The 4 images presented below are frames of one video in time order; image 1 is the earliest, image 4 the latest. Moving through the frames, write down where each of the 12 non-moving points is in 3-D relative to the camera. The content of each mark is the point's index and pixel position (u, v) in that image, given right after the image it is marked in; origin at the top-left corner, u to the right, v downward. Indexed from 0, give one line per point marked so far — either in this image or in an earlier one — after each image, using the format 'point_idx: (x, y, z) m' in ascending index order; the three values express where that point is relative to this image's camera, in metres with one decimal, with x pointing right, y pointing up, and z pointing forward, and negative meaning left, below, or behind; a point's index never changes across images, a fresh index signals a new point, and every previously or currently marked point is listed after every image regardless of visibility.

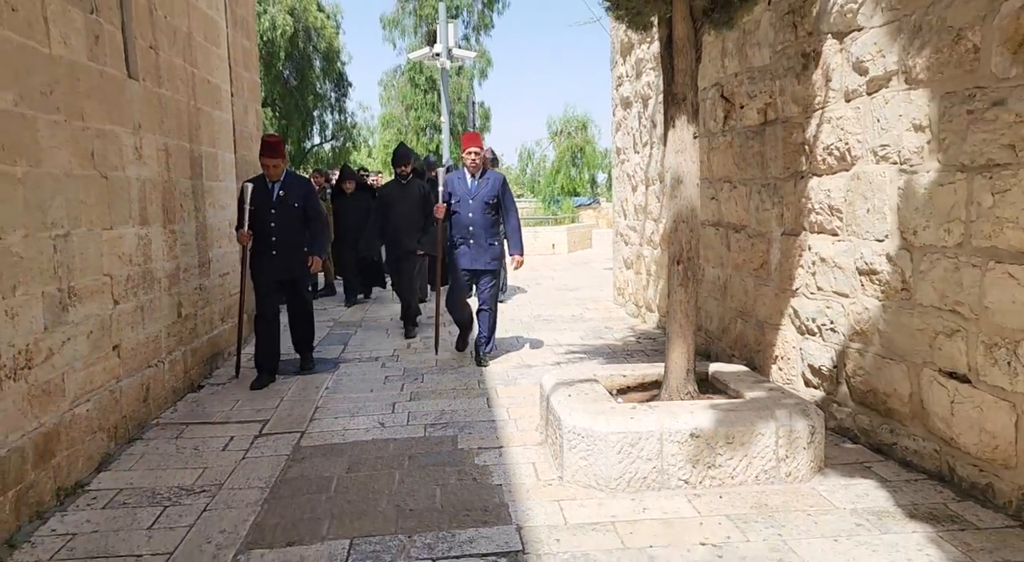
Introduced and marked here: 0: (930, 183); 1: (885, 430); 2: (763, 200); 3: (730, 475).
0: (+1.8, +0.4, +3.2) m
1: (+1.7, -0.7, +3.5) m
2: (+1.5, +0.5, +4.6) m
3: (+0.9, -0.8, +3.3) m
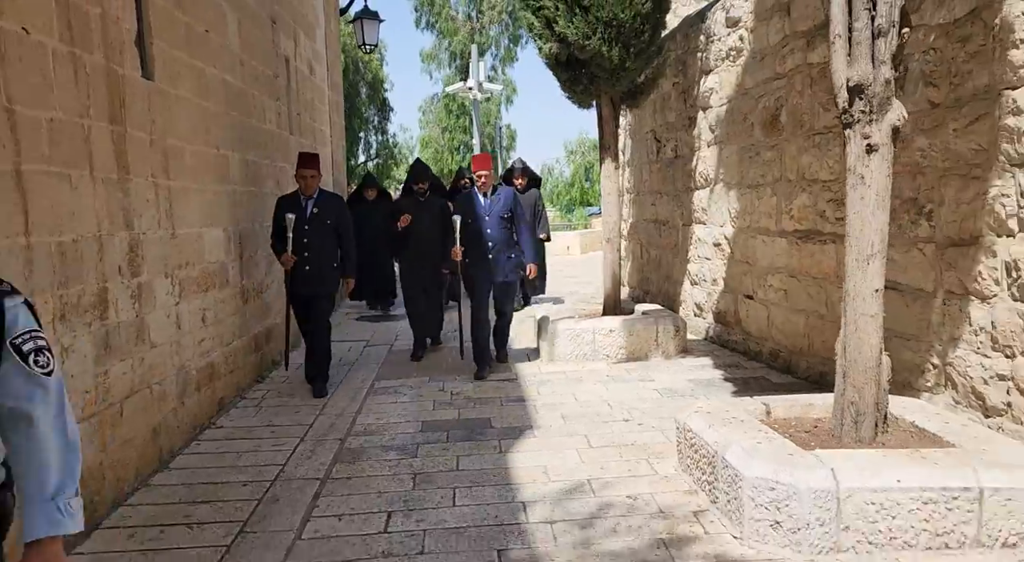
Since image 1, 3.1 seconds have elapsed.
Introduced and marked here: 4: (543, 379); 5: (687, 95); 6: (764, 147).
0: (+1.8, +0.7, +6.0) m
1: (+1.7, -0.4, +6.3) m
2: (+1.6, +0.7, +7.3) m
3: (+0.9, -0.6, +6.0) m
4: (+0.2, -0.7, +5.6) m
5: (+1.6, +1.7, +6.9) m
6: (+1.8, +1.0, +5.6) m
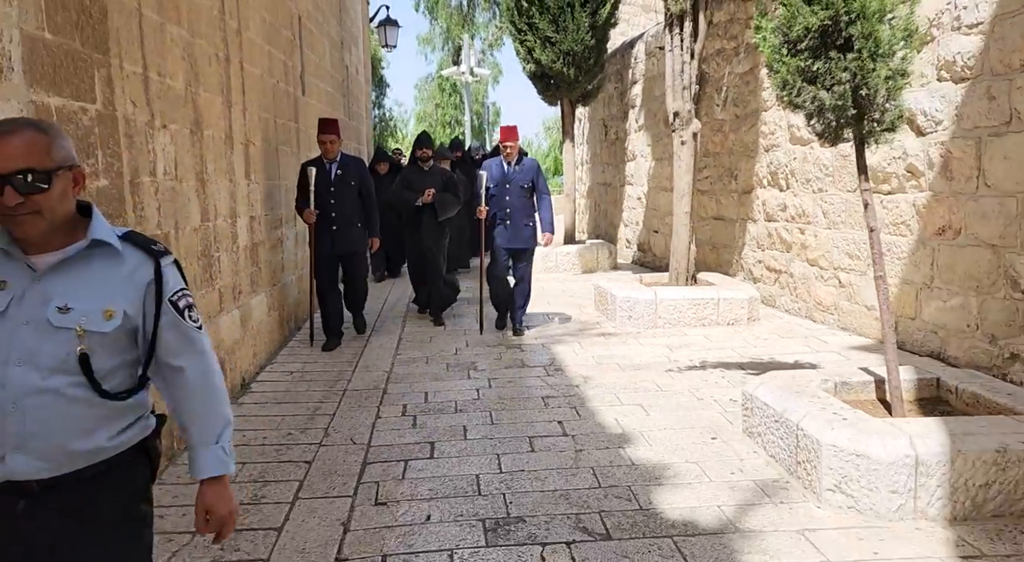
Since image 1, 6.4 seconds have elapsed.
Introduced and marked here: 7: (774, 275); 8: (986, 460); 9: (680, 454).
0: (+1.7, +1.4, +9.2) m
1: (+1.6, +0.3, +9.5) m
2: (+1.4, +1.5, +10.5) m
3: (+0.8, +0.2, +9.3) m
4: (+0.1, 0.0, +8.8) m
5: (+1.4, +2.4, +10.0) m
6: (+1.7, +1.6, +8.7) m
7: (+2.2, +0.1, +6.4) m
8: (+1.6, -0.6, +2.6) m
9: (+0.8, -0.8, +3.4) m
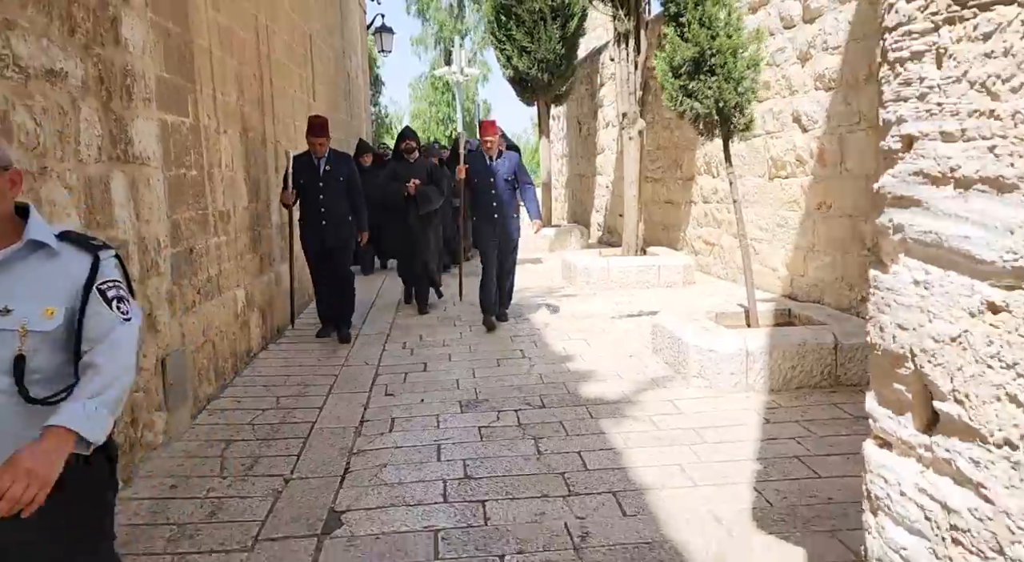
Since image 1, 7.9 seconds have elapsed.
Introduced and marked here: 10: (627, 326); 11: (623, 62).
0: (+1.4, +1.7, +10.5) m
1: (+1.4, +0.6, +10.8) m
2: (+1.2, +1.8, +11.8) m
3: (+0.6, +0.5, +10.6) m
4: (-0.1, +0.3, +10.1) m
5: (+1.2, +2.7, +11.4) m
6: (+1.5, +1.9, +10.0) m
7: (+2.0, +0.3, +7.8) m
8: (+1.4, -0.4, +3.9) m
9: (+0.6, -0.5, +4.8) m
10: (+0.9, -0.3, +5.7) m
11: (+1.1, +2.1, +7.5) m
